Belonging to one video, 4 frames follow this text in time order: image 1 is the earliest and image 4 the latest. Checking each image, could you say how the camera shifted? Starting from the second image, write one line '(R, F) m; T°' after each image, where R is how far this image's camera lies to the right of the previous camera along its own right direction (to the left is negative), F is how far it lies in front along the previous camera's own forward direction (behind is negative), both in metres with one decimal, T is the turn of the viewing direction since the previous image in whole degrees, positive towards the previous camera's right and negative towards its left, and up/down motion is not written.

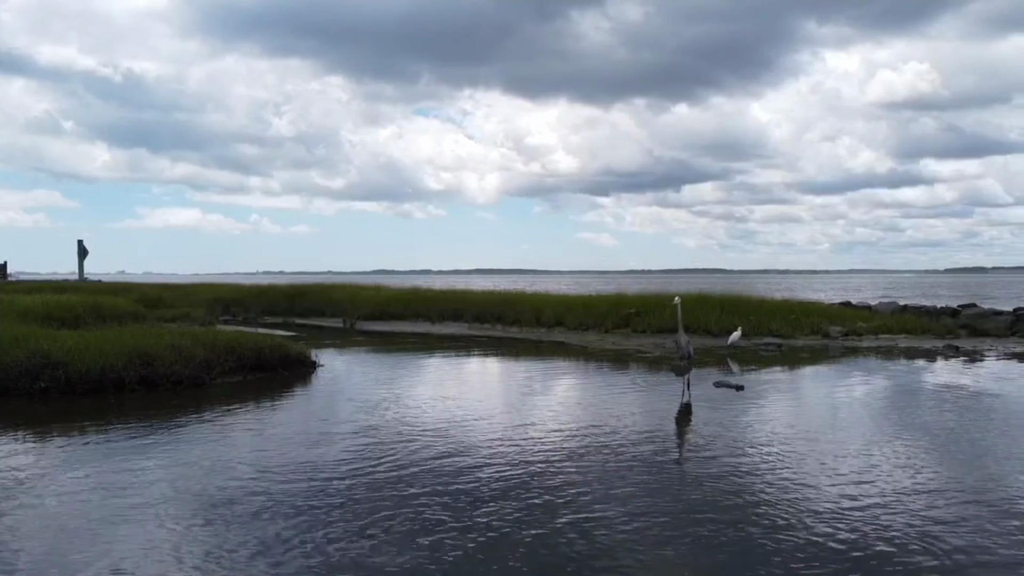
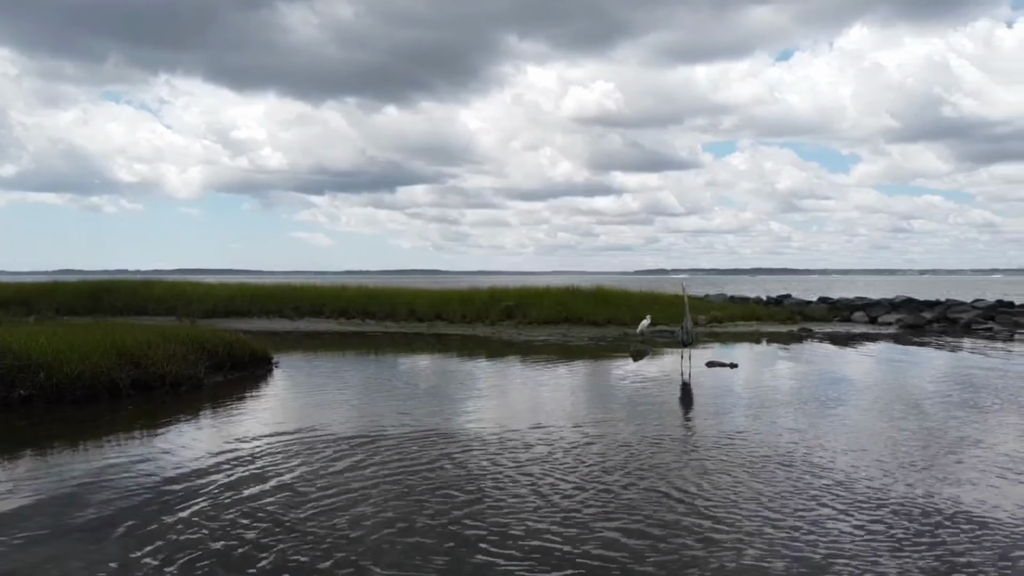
(-5.5, +1.1) m; +18°
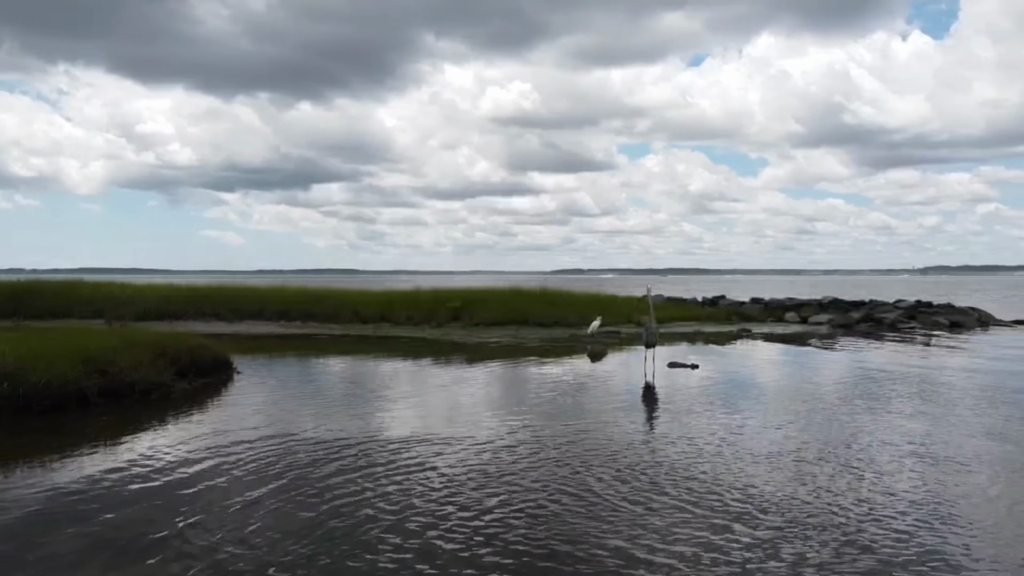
(-0.9, -0.1) m; +5°
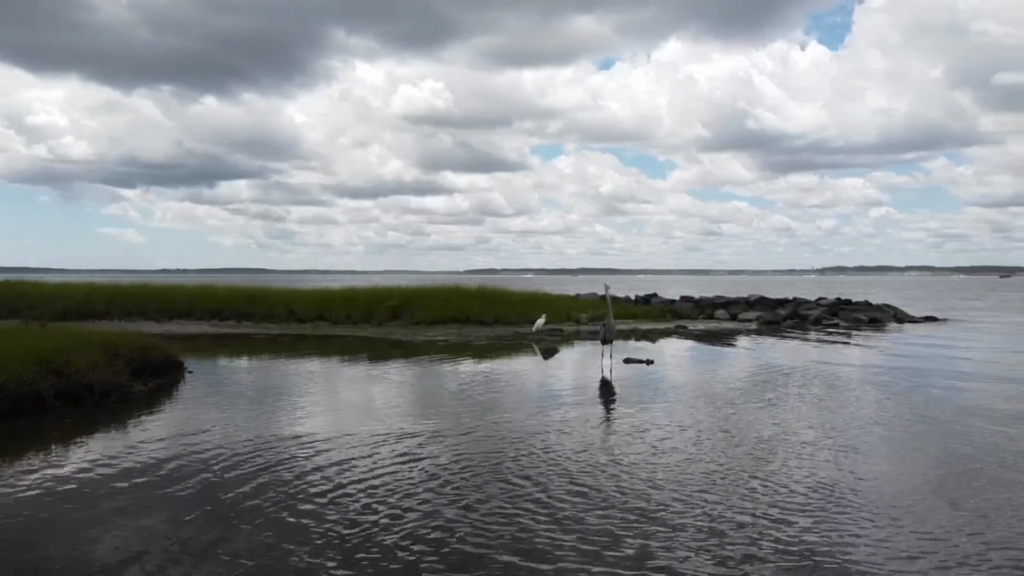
(-0.9, -0.1) m; +6°
